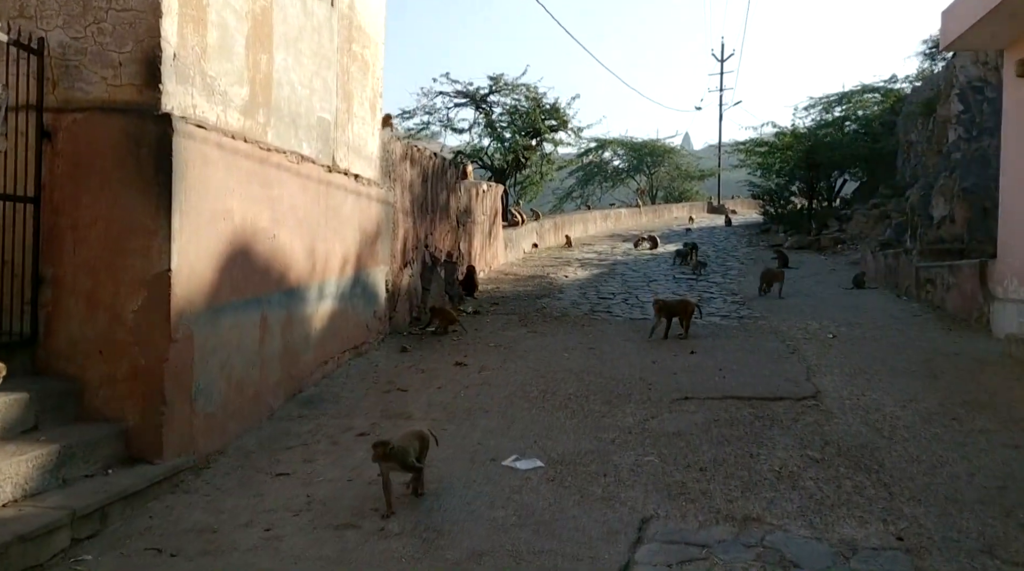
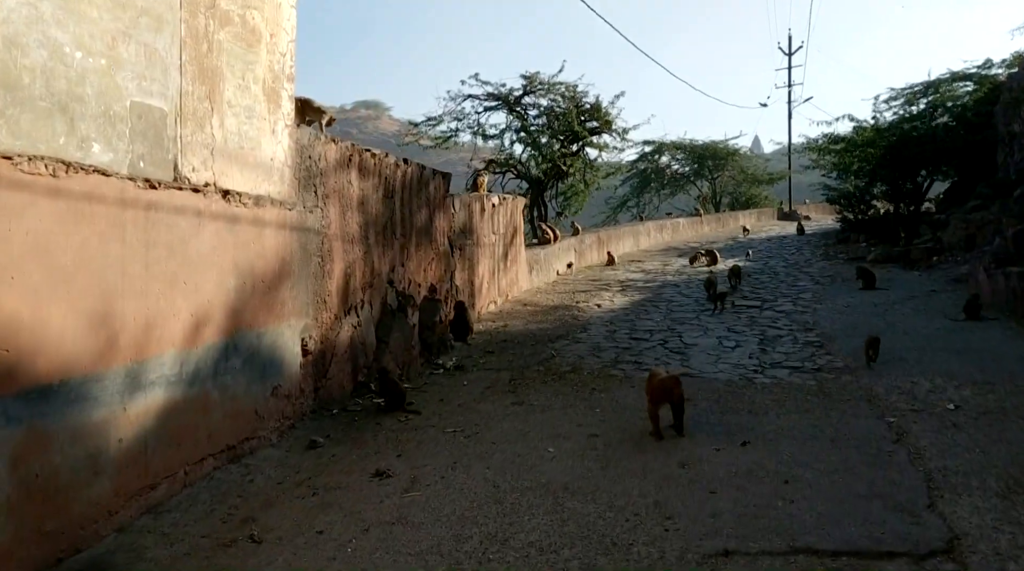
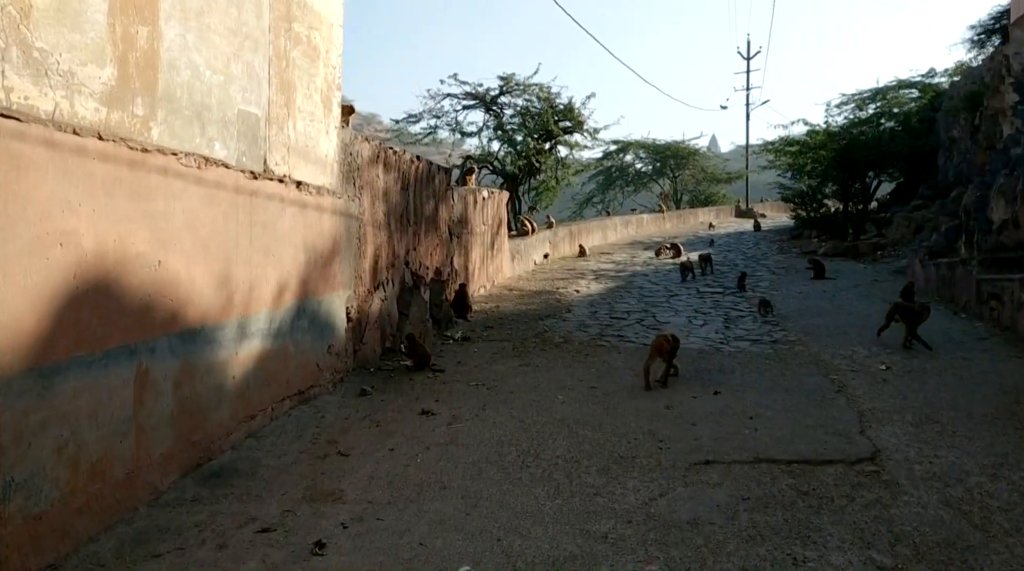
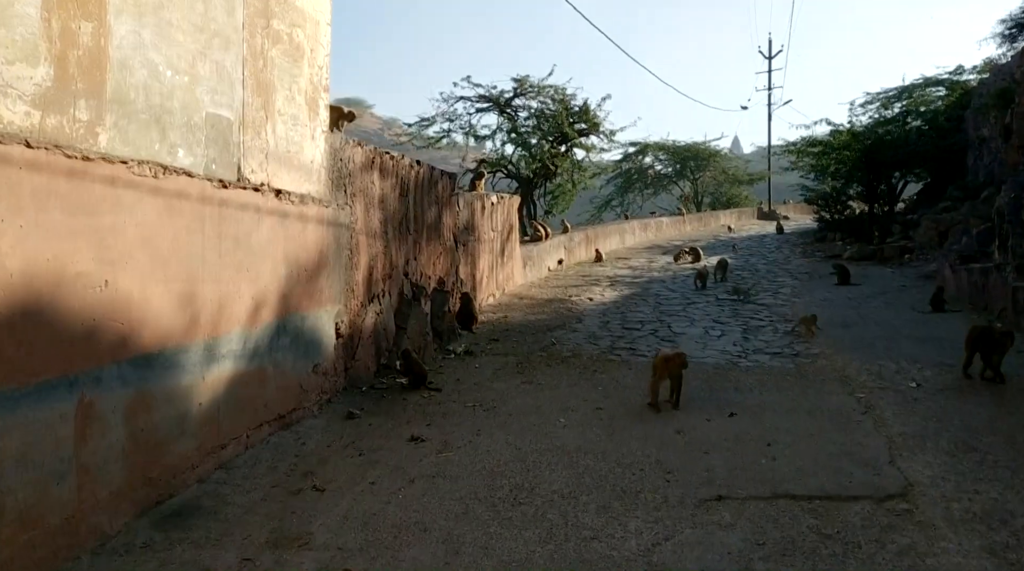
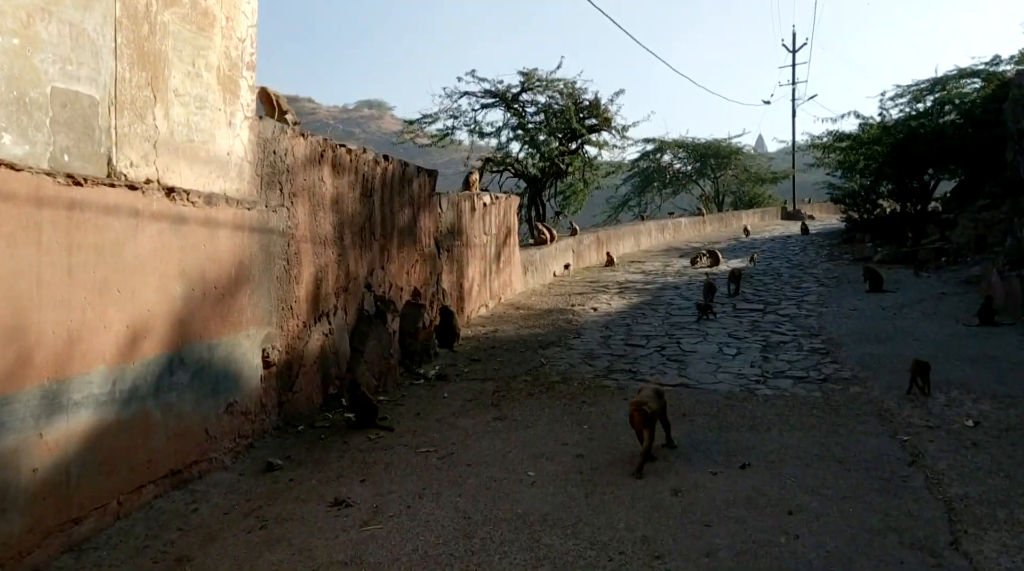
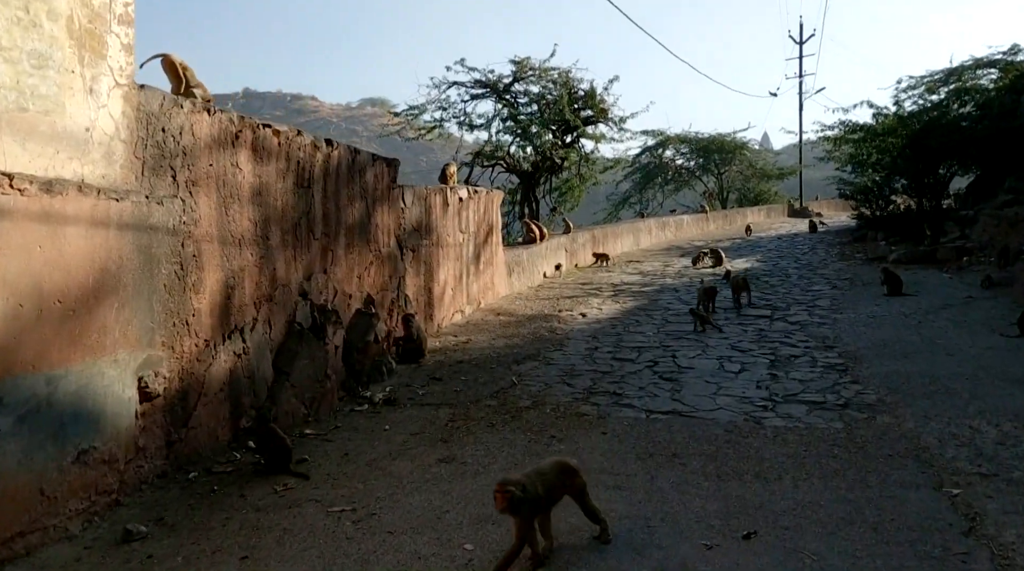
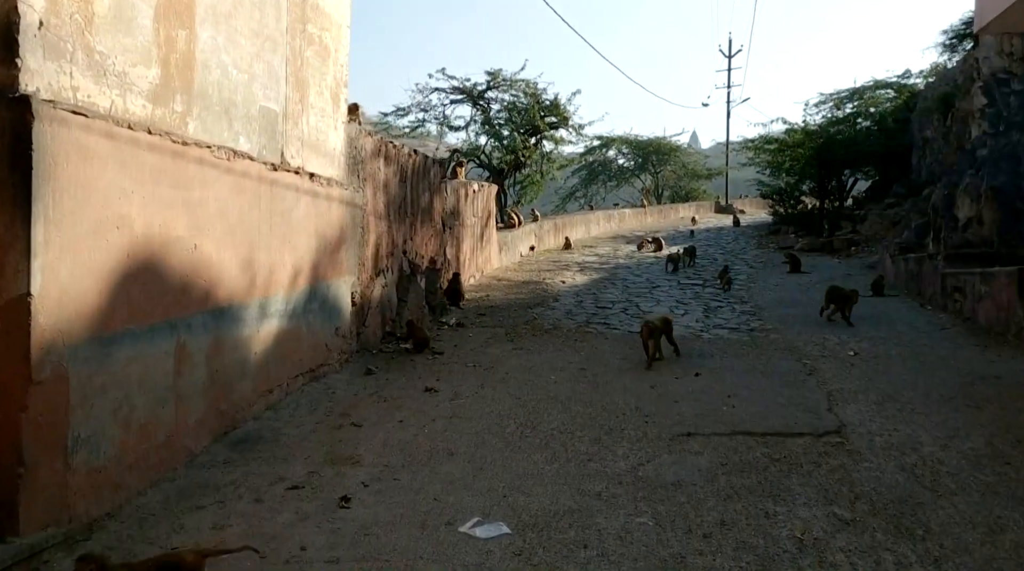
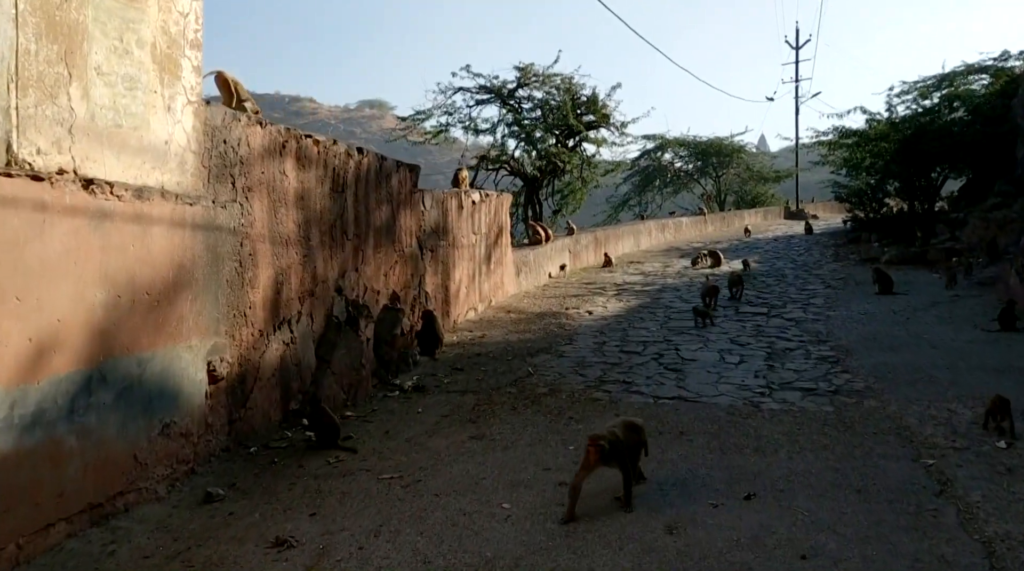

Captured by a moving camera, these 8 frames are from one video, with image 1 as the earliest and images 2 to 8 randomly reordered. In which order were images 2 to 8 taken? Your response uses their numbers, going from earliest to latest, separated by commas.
7, 3, 4, 2, 5, 8, 6
